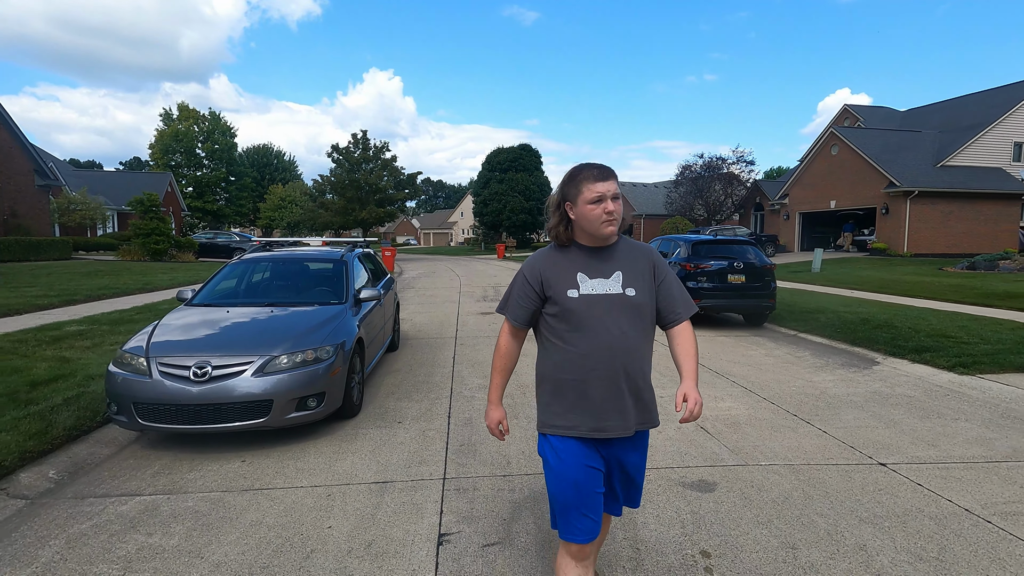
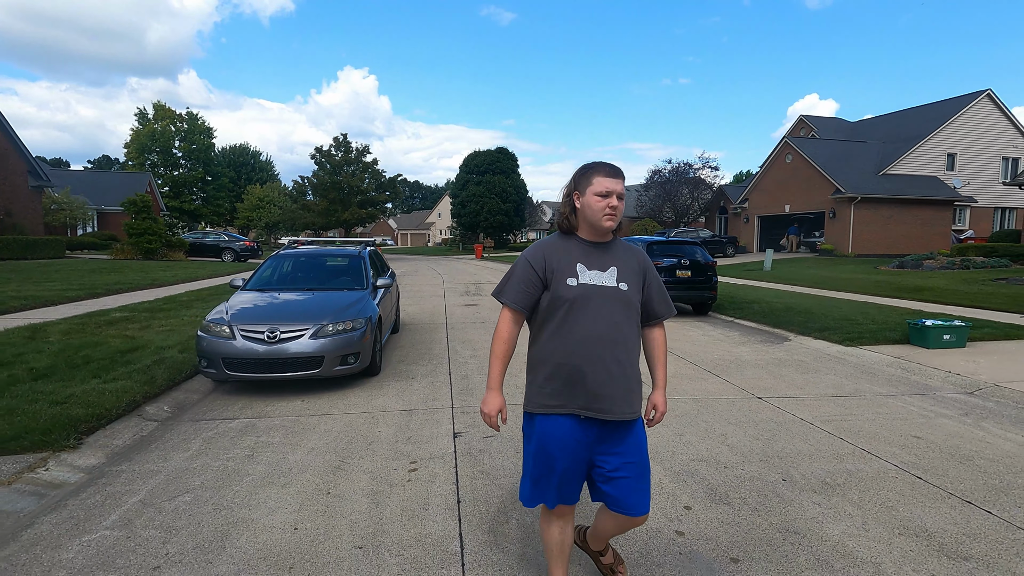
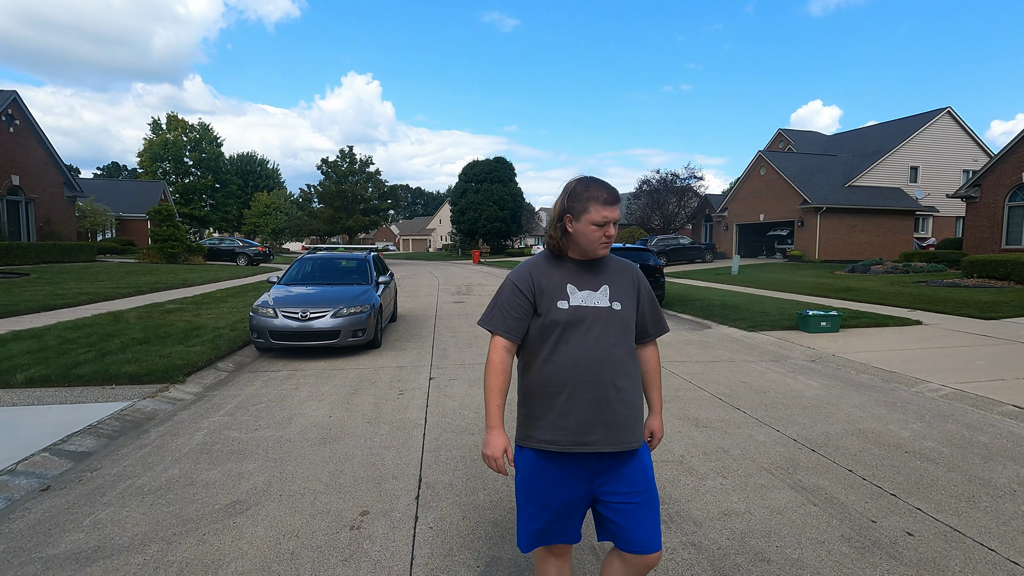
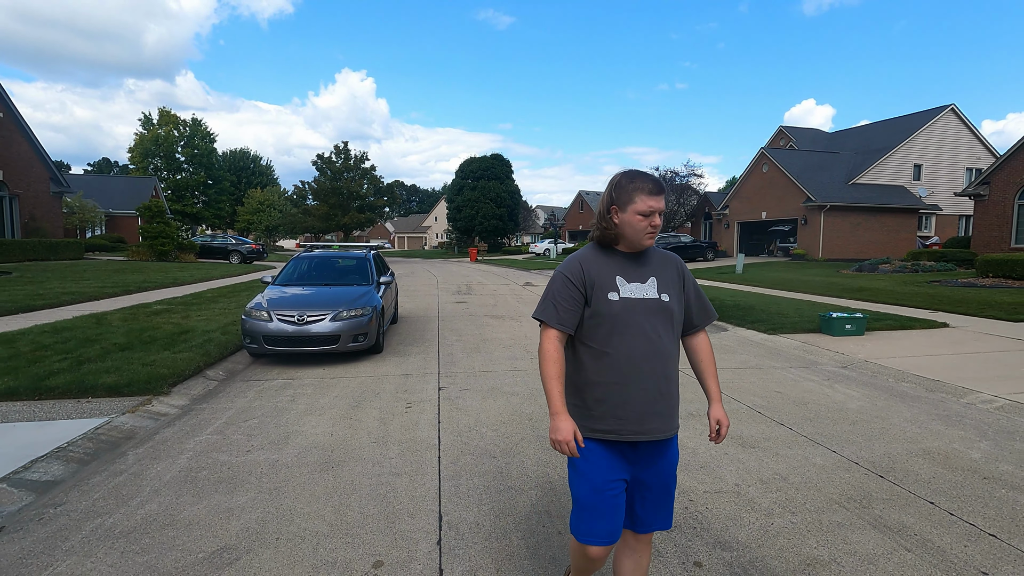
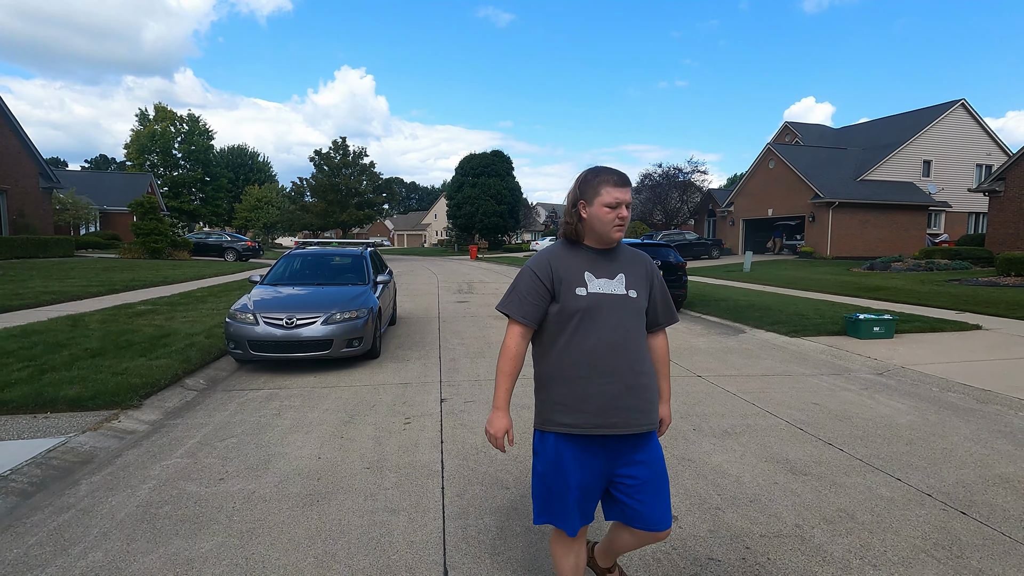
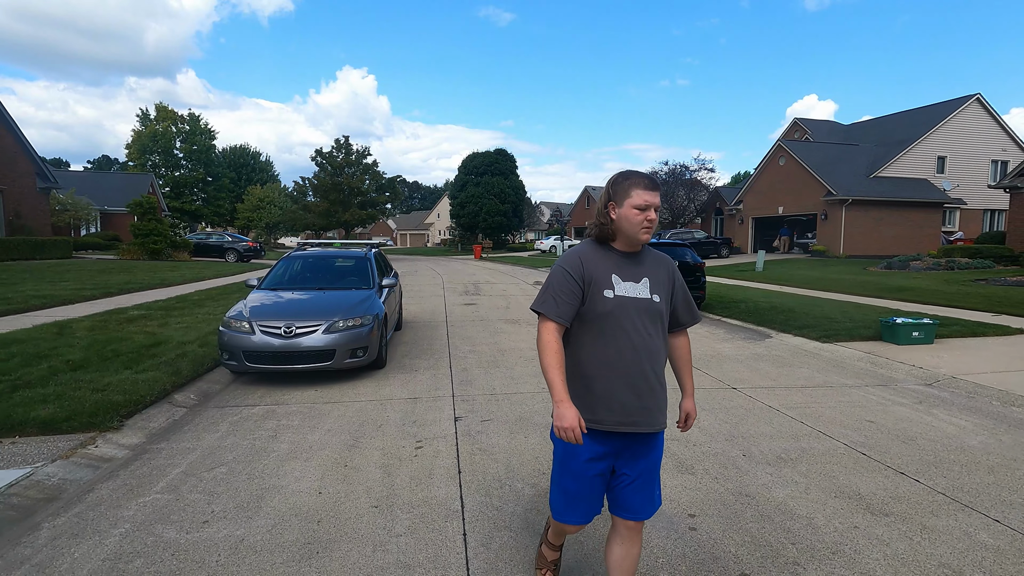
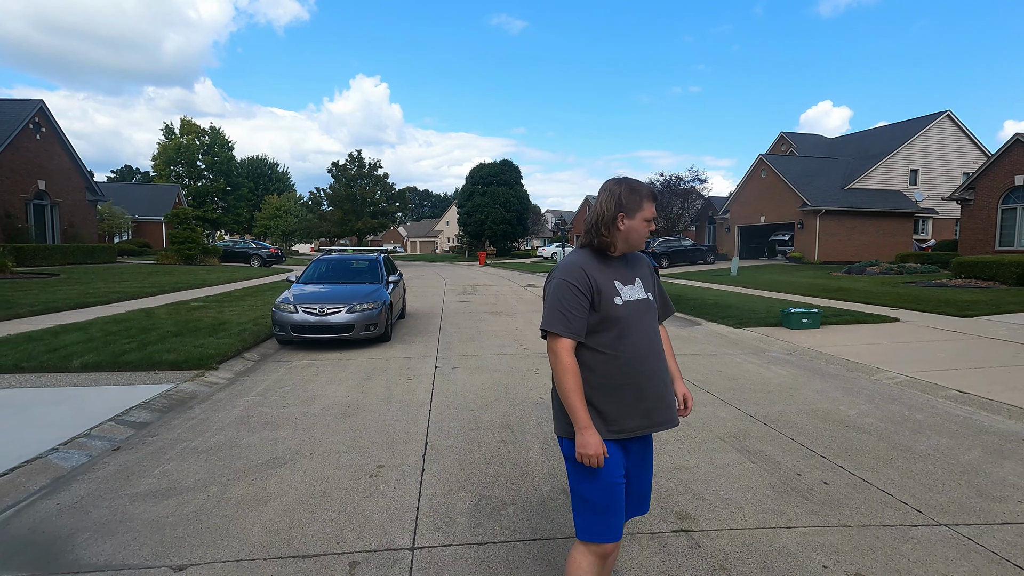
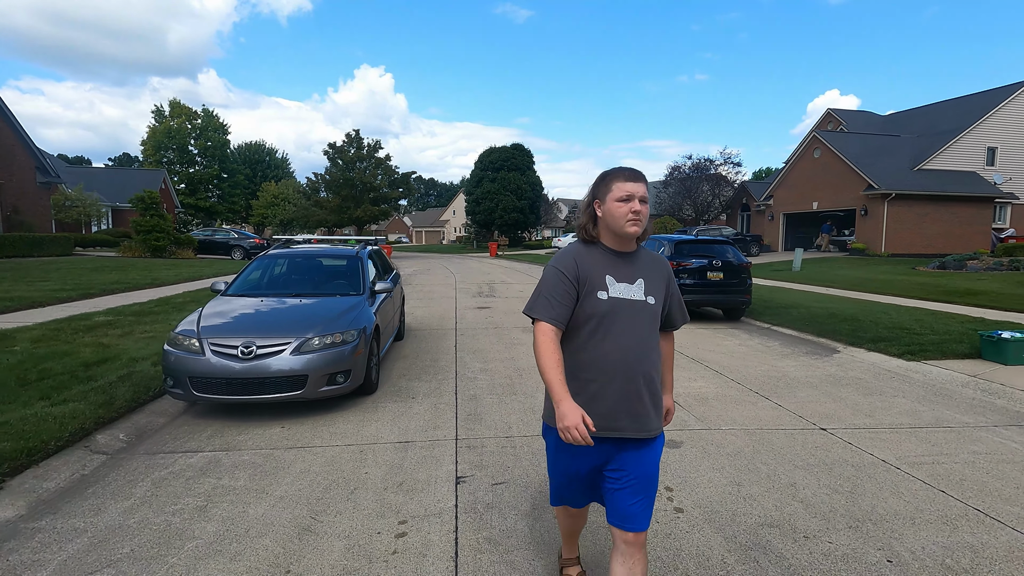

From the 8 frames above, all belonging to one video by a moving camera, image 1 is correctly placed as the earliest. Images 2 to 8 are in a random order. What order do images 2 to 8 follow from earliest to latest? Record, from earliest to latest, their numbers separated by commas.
8, 2, 6, 5, 4, 3, 7
